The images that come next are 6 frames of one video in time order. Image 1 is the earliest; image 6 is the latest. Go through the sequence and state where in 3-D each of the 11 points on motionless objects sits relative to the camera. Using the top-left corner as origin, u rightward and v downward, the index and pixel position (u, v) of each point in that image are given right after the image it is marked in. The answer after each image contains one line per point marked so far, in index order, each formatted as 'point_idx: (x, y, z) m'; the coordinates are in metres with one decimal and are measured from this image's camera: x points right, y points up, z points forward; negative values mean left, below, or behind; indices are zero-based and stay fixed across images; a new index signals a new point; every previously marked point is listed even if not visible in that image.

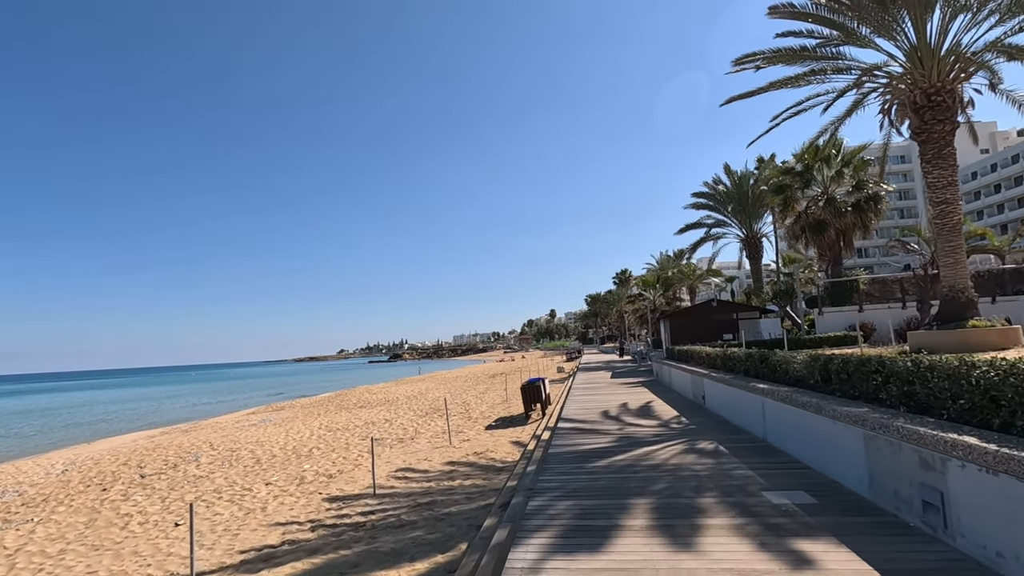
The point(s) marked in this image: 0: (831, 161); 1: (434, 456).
0: (+12.2, +4.9, +19.6) m
1: (-1.5, -3.2, +9.7) m
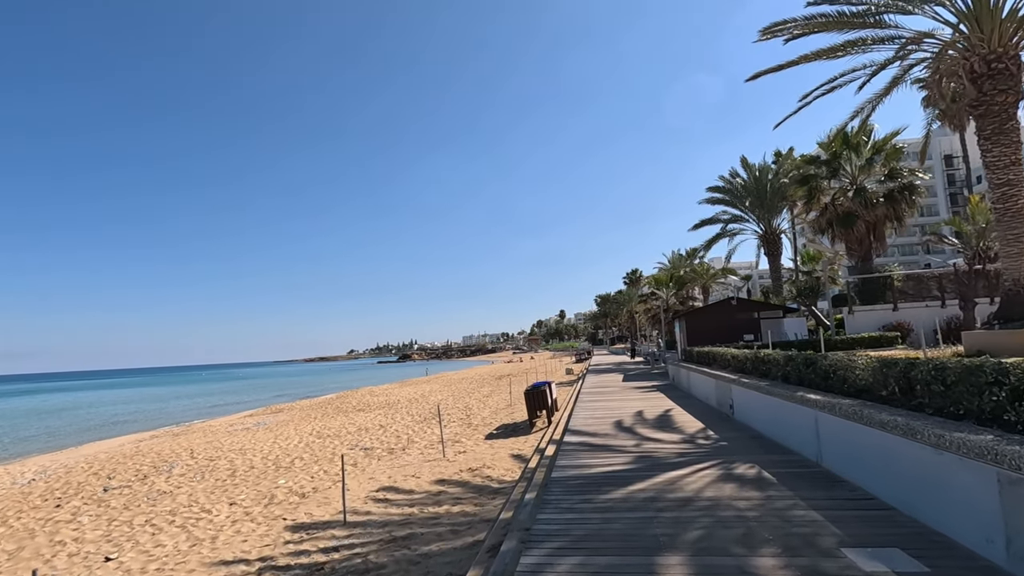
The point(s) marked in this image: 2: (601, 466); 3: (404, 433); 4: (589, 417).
0: (+12.4, +5.0, +18.2) m
1: (-1.5, -3.1, +8.6) m
2: (+1.0, -2.0, +5.8) m
3: (-2.8, -3.8, +13.3) m
4: (+1.5, -2.5, +9.6) m
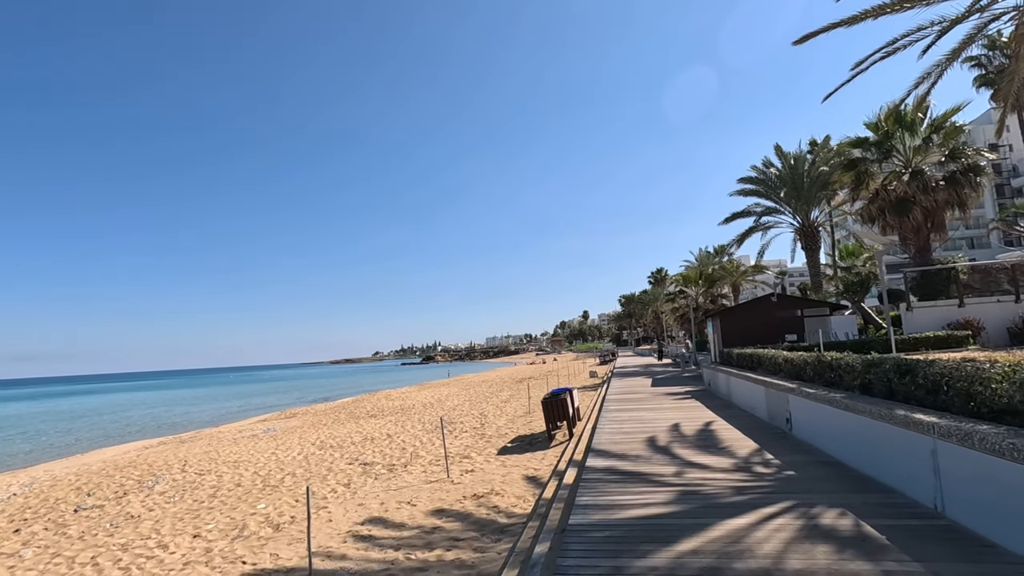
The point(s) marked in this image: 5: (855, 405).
0: (+12.9, +5.2, +16.4) m
1: (-1.3, -3.0, +7.3) m
2: (+1.1, -1.9, +4.4) m
3: (-2.4, -3.7, +12.1) m
4: (+1.7, -2.3, +8.3) m
5: (+3.4, -1.2, +5.1) m
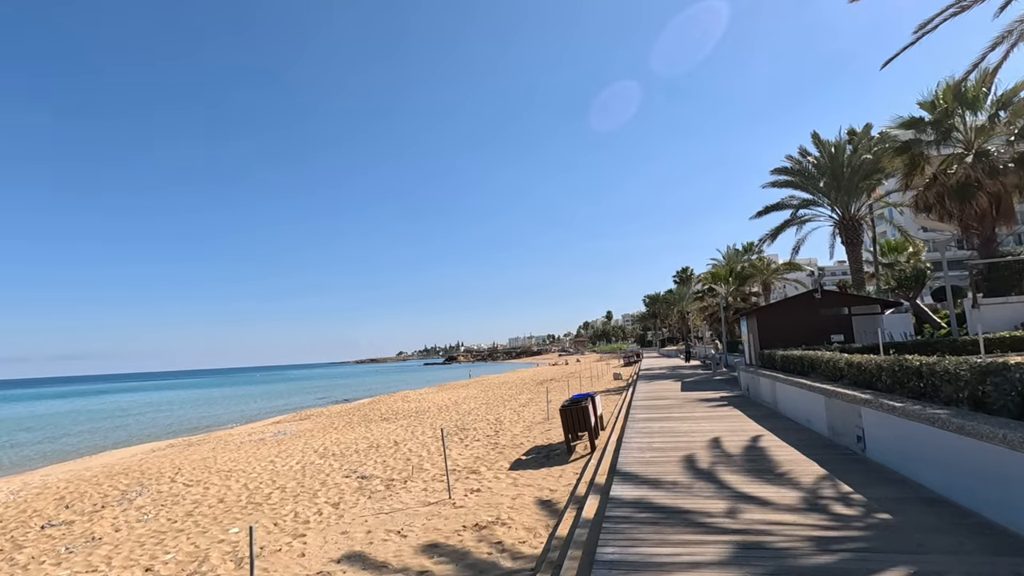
0: (+13.4, +5.3, +14.7) m
1: (-1.2, -2.9, +6.2) m
2: (+1.0, -1.8, +3.2) m
3: (-2.1, -3.6, +11.0) m
4: (+1.8, -2.2, +7.0) m
5: (+3.4, -1.0, +3.8) m
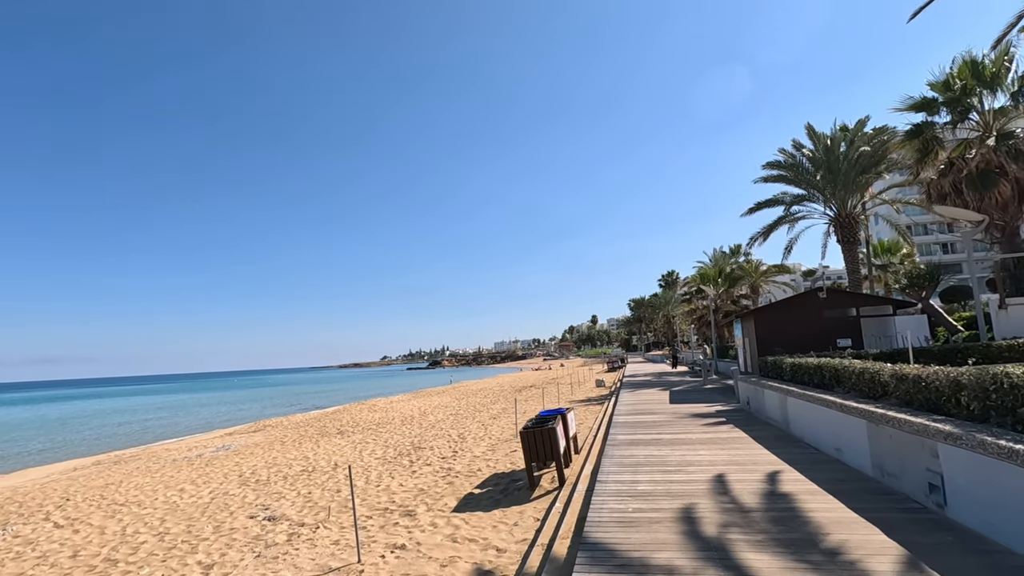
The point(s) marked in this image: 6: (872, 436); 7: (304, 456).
0: (+12.6, +5.3, +13.1) m
1: (-1.8, -2.7, +4.3) m
2: (+0.5, -1.6, +1.3) m
3: (-2.9, -3.5, +9.0) m
4: (+1.2, -2.1, +5.2) m
5: (+2.8, -0.9, +1.9) m
6: (+3.7, -1.5, +5.2) m
7: (-5.4, -4.4, +13.3) m
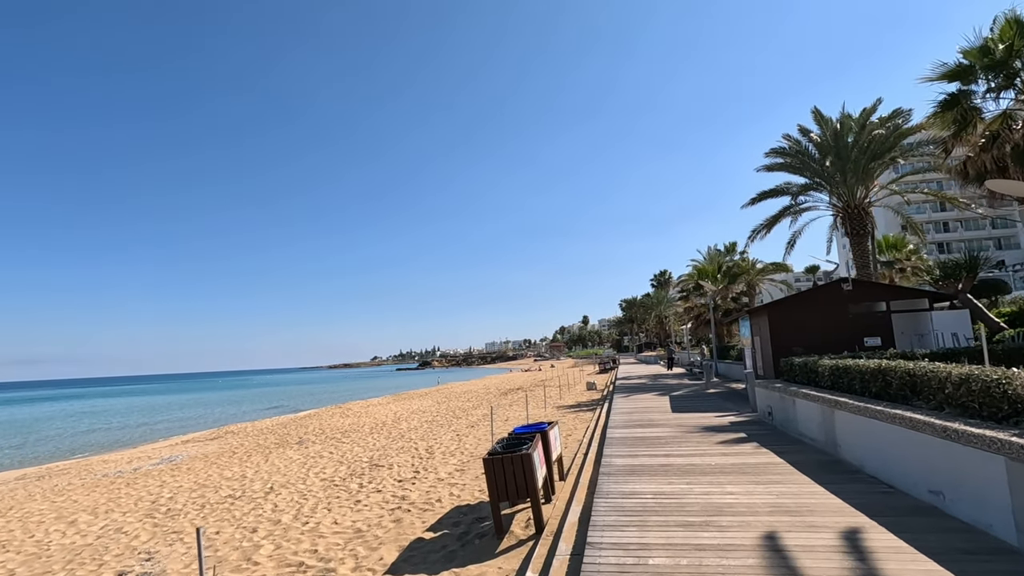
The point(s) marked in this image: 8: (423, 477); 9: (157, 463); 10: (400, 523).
0: (+12.1, +5.5, +11.4) m
1: (-2.2, -2.4, +2.3) m
2: (+0.1, -1.3, -0.6) m
3: (-3.3, -3.2, +7.0) m
4: (+0.8, -1.8, +3.2) m
5: (+2.5, -0.6, +0.1) m
6: (+3.3, -1.2, +3.3) m
7: (-5.9, -4.1, +11.3) m
8: (-1.5, -3.3, +8.8) m
9: (-10.5, -5.2, +15.2) m
10: (-1.3, -2.9, +6.5) m
